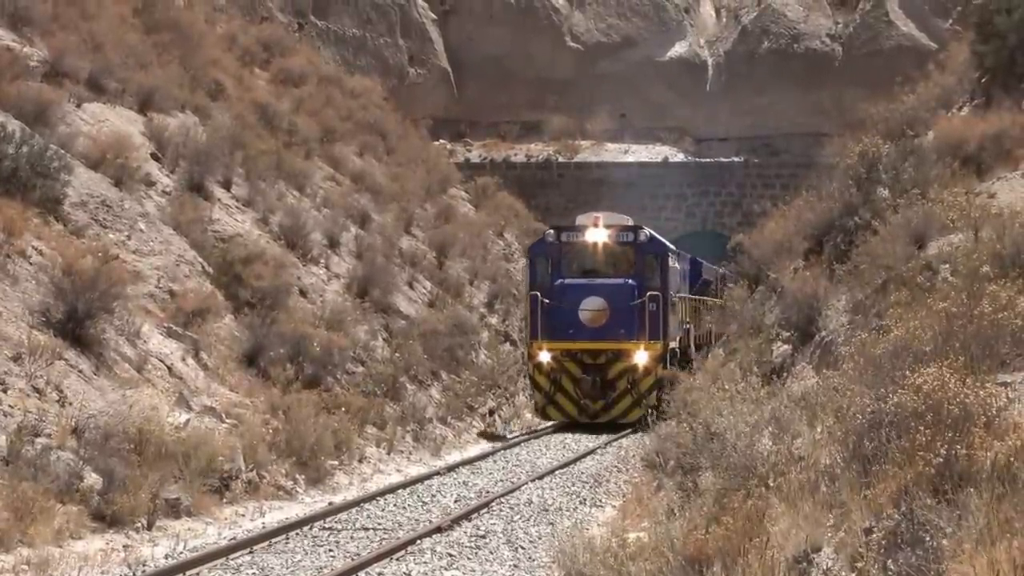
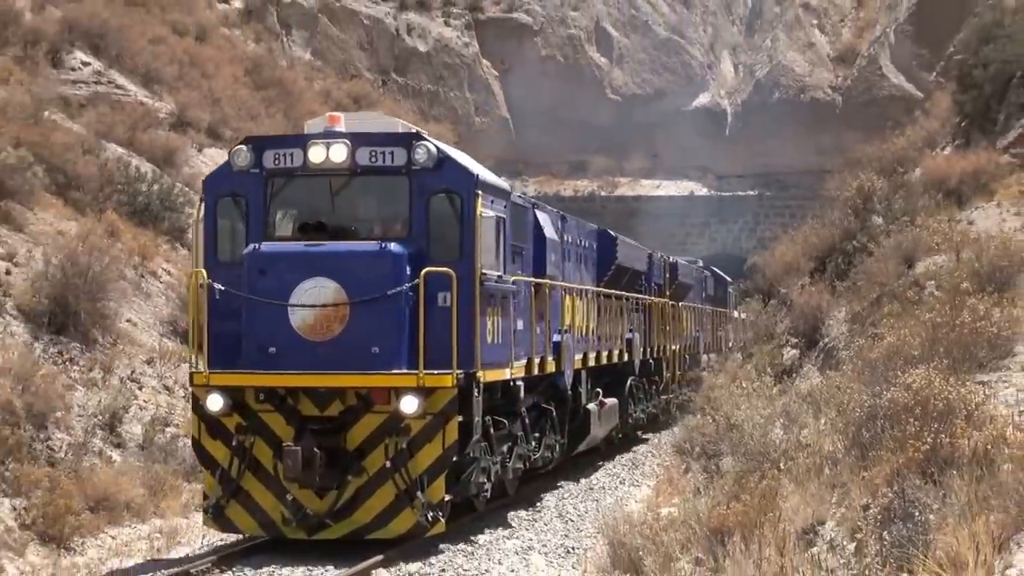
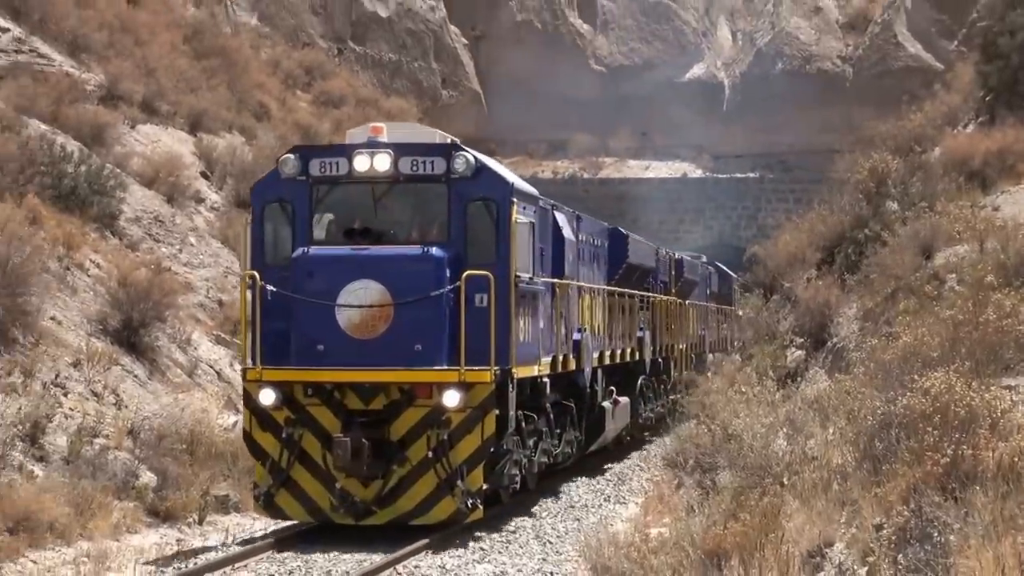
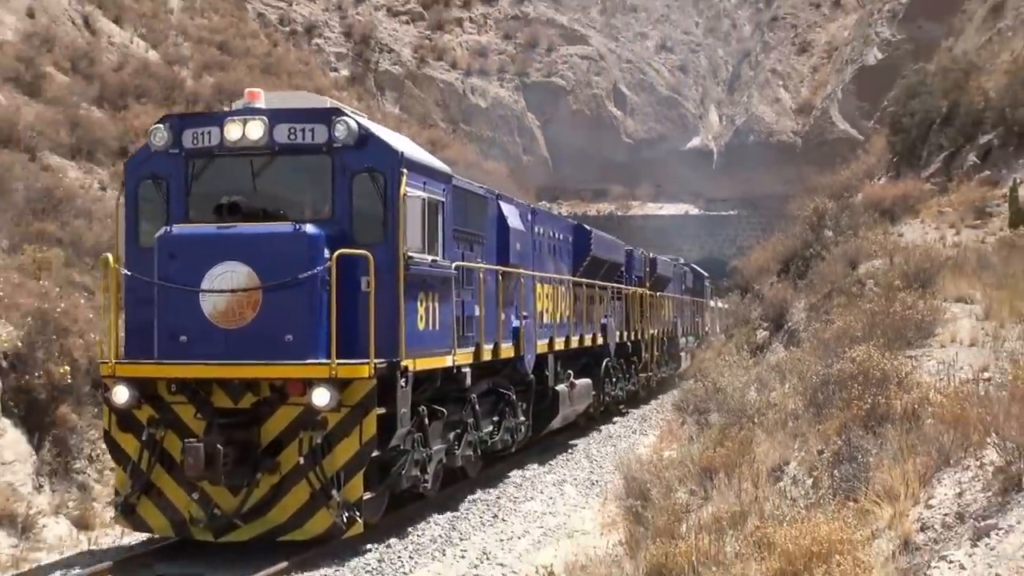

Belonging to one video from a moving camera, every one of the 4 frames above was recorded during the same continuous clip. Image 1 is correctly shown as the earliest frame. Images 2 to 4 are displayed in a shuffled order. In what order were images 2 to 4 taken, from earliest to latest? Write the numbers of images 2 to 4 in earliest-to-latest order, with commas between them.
3, 2, 4
